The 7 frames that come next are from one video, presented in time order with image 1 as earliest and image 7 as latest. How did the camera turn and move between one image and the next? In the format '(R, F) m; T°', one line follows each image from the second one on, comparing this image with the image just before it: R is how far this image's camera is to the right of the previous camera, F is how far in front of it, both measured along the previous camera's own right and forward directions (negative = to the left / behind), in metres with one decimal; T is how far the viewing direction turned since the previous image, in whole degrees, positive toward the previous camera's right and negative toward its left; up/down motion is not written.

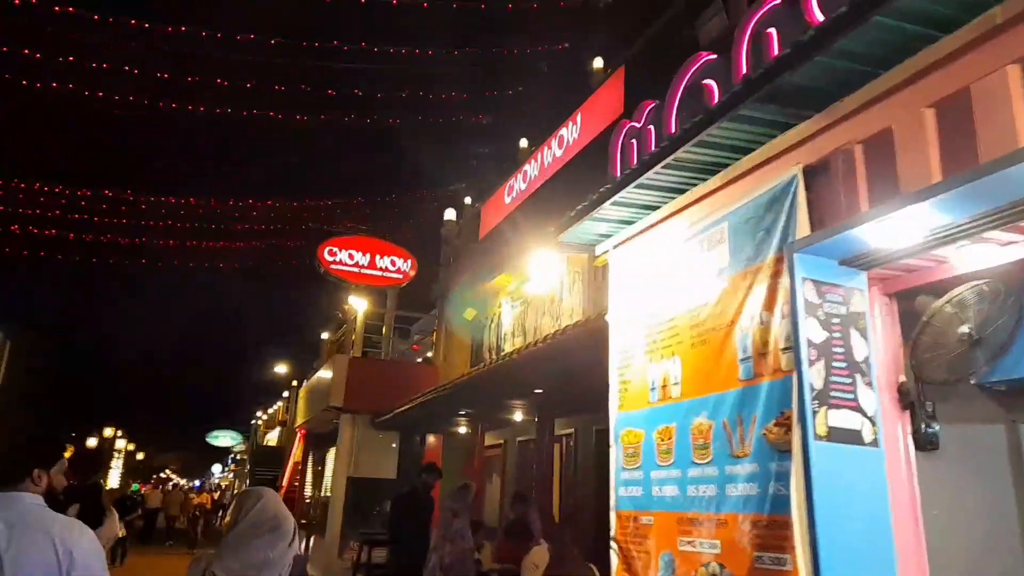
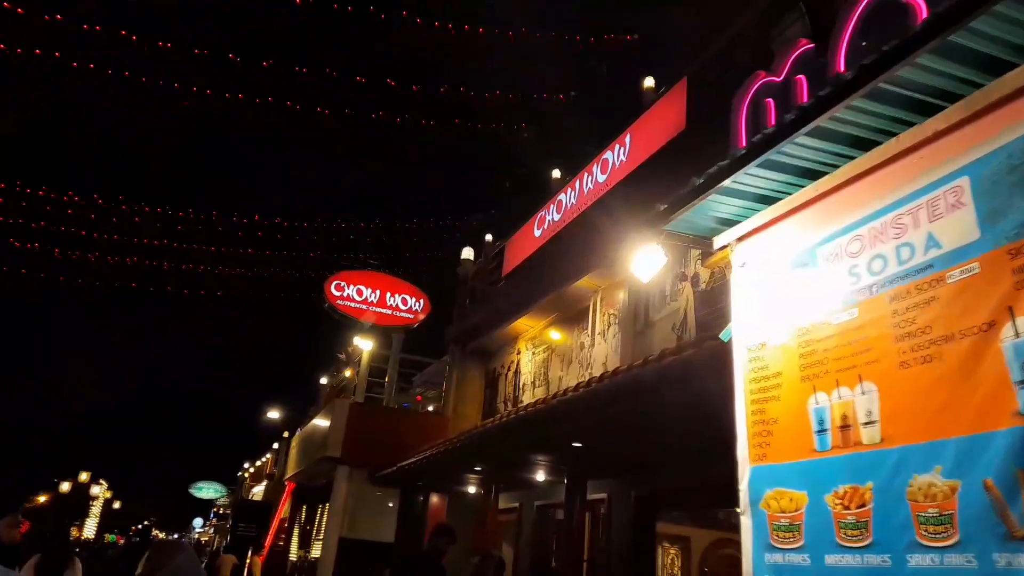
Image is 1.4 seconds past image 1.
(-0.4, +1.2) m; 0°
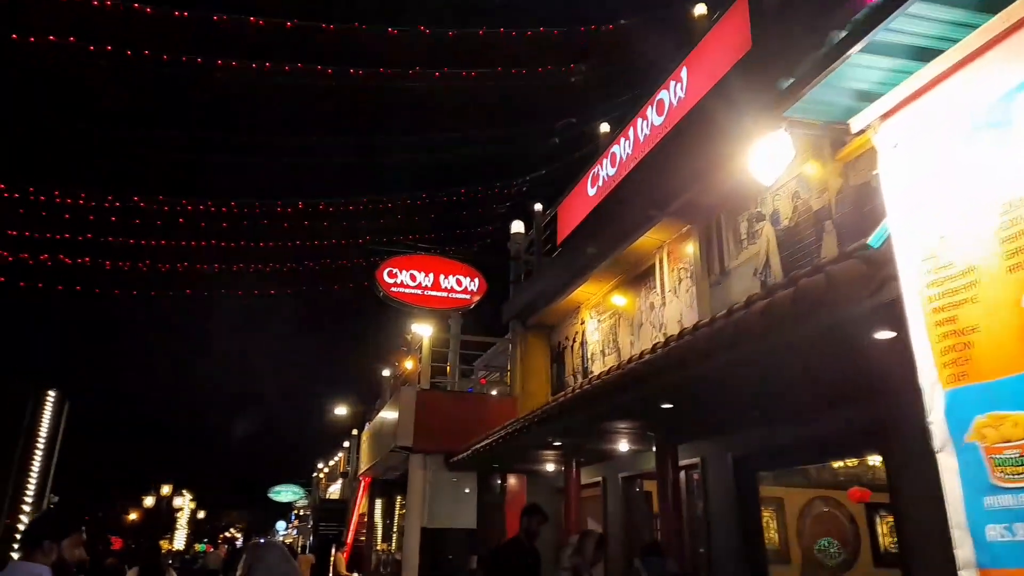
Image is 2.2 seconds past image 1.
(-0.2, +0.6) m; -4°
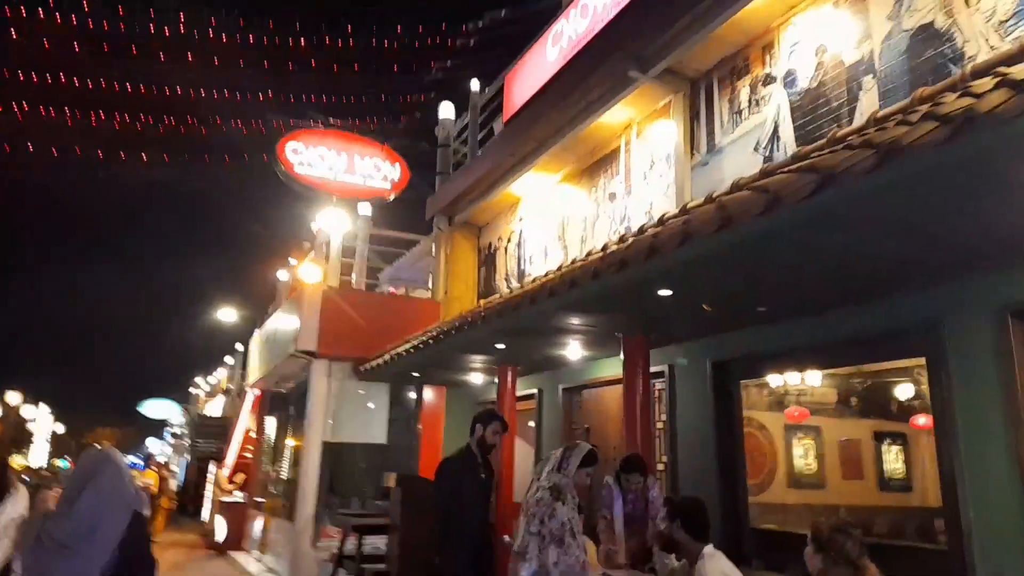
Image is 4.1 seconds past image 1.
(-0.5, +1.7) m; +9°
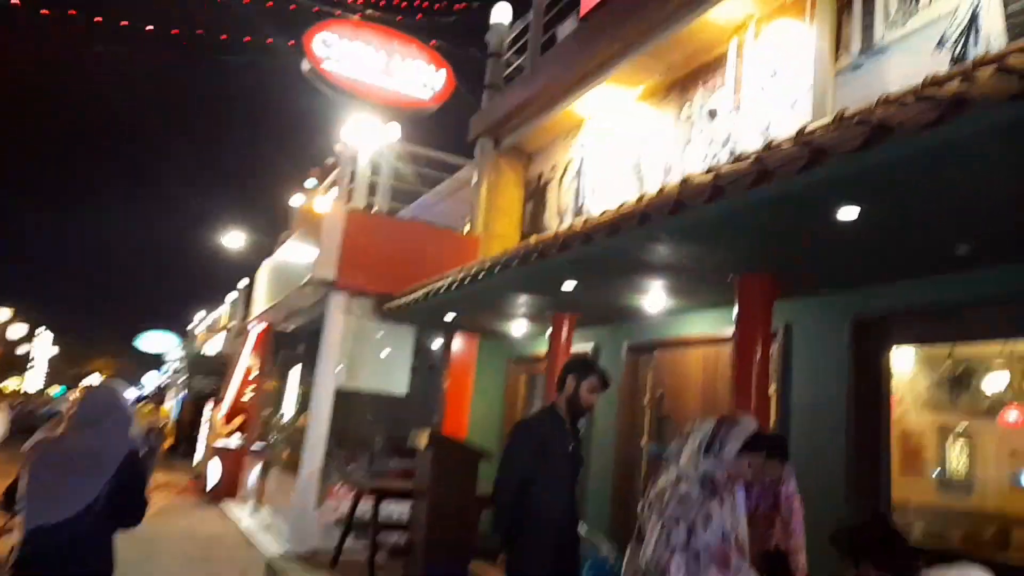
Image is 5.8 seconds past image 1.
(-0.6, +1.6) m; 0°
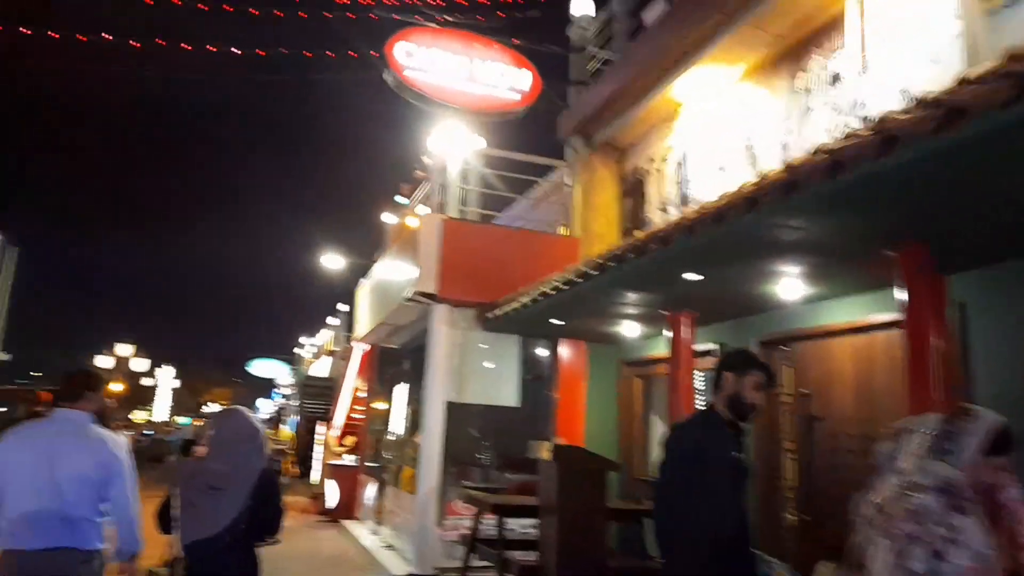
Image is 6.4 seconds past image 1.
(-0.3, +0.4) m; -7°
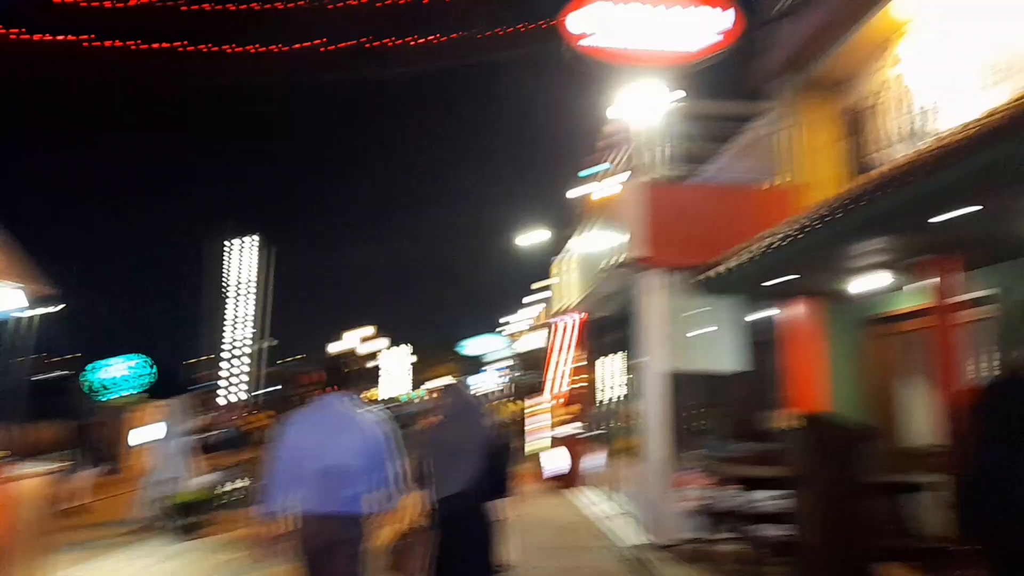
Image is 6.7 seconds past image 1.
(-0.3, +0.1) m; -15°
